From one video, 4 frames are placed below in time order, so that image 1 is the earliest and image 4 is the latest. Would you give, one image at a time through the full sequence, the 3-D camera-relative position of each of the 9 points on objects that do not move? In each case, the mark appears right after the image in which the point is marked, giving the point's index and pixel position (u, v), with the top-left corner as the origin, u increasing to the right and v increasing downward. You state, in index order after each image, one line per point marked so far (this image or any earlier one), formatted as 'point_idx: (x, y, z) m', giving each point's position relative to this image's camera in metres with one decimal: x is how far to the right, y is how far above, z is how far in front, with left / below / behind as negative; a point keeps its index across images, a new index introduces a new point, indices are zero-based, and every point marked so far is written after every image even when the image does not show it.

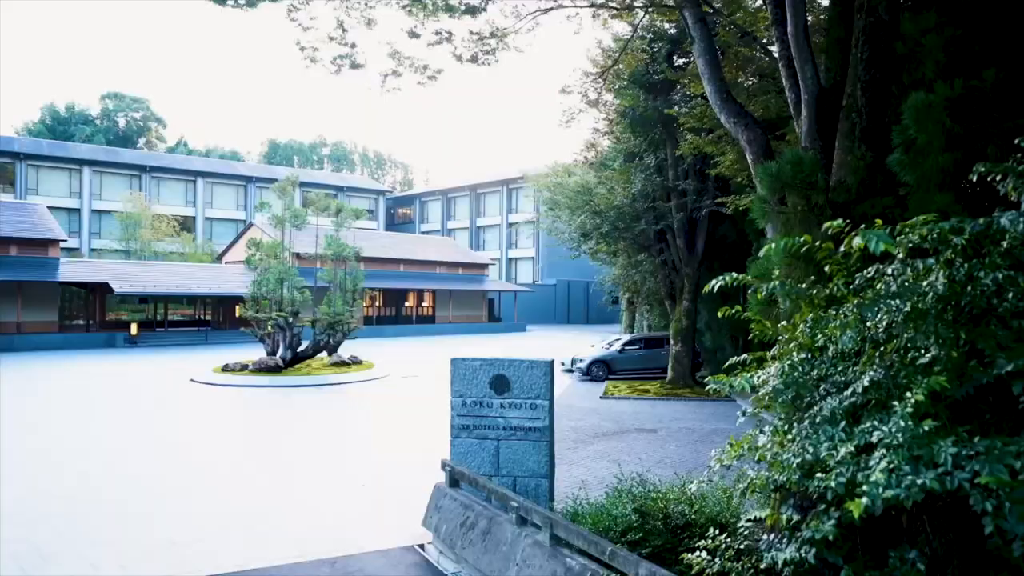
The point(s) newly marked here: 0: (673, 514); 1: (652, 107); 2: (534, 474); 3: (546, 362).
0: (+1.2, -1.6, +5.2) m
1: (+3.2, +4.2, +17.0) m
2: (+0.2, -1.8, +7.2) m
3: (+0.3, -0.7, +7.2) m
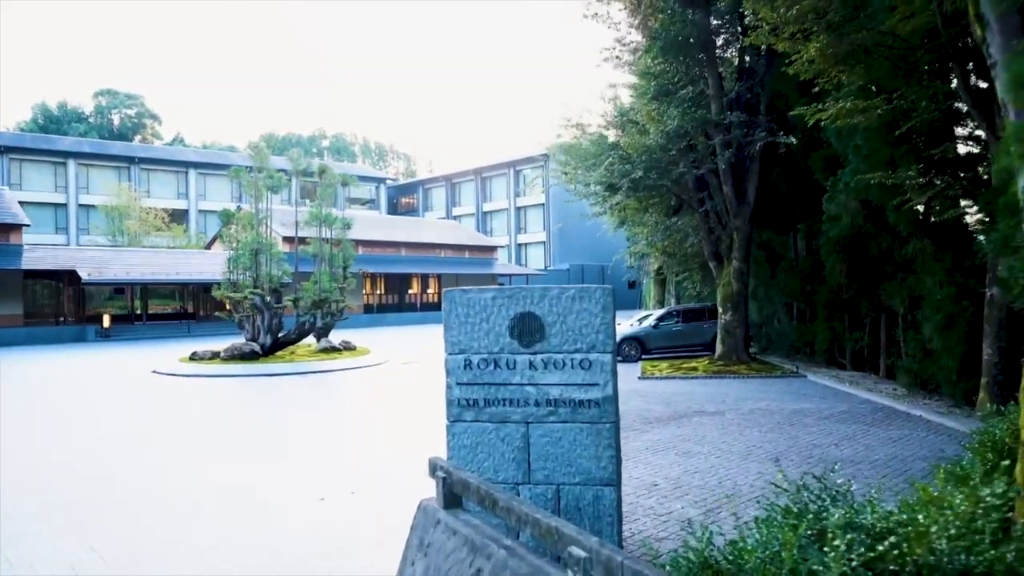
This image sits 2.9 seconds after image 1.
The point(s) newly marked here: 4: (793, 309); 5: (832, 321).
0: (+1.4, -0.9, +2.3) m
1: (+3.4, +5.0, +14.0) m
2: (+0.4, -1.1, +4.3) m
3: (+0.5, 0.0, +4.3) m
4: (+6.5, -0.5, +17.1) m
5: (+6.6, -0.7, +15.1) m
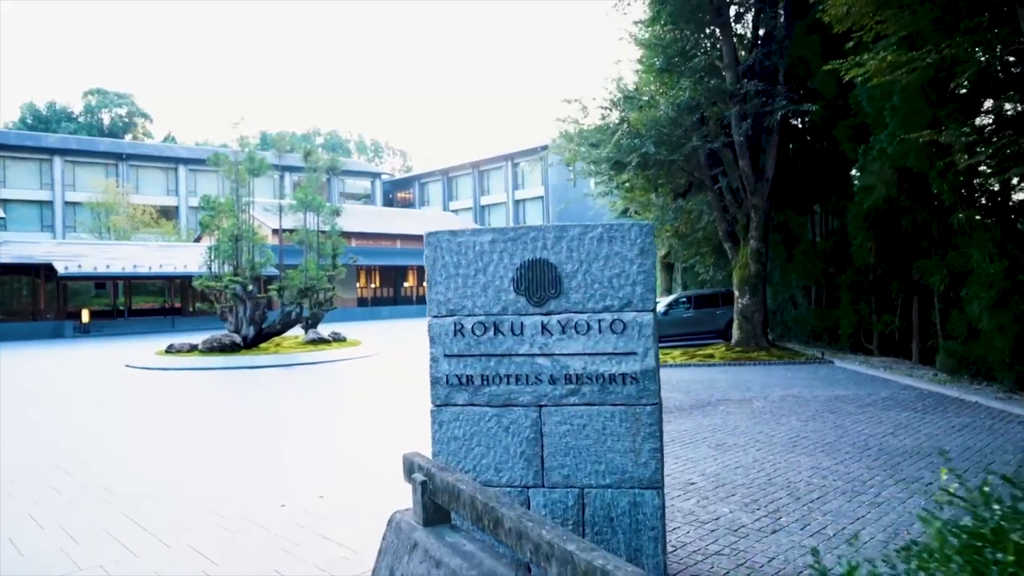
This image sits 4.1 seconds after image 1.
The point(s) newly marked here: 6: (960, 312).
0: (+1.4, -0.6, +1.2) m
1: (+3.3, +5.4, +12.9) m
2: (+0.5, -0.8, +3.2) m
3: (+0.5, +0.3, +3.2) m
4: (+6.5, -0.1, +16.0) m
5: (+6.6, -0.3, +14.1) m
6: (+6.4, -0.3, +10.4) m
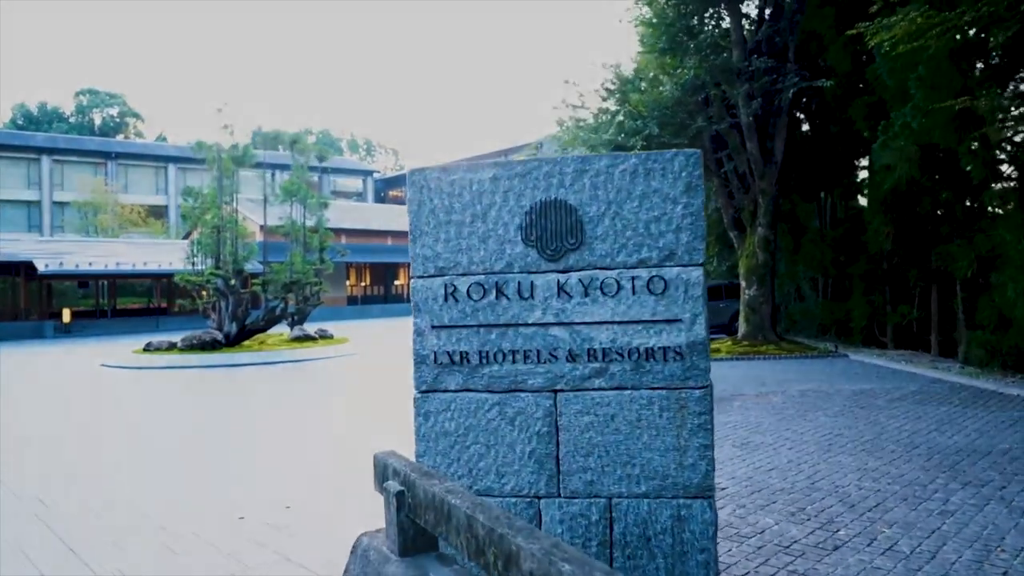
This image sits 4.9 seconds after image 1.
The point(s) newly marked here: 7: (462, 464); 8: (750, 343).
0: (+1.4, -0.4, +0.5) m
1: (+3.3, +5.5, +12.2) m
2: (+0.5, -0.7, +2.4) m
3: (+0.6, +0.4, +2.5) m
4: (+6.4, +0.1, +15.3) m
5: (+6.6, -0.1, +13.4) m
6: (+6.3, -0.2, +9.7) m
7: (-0.2, -0.6, +2.6) m
8: (+4.5, -1.0, +13.9) m
